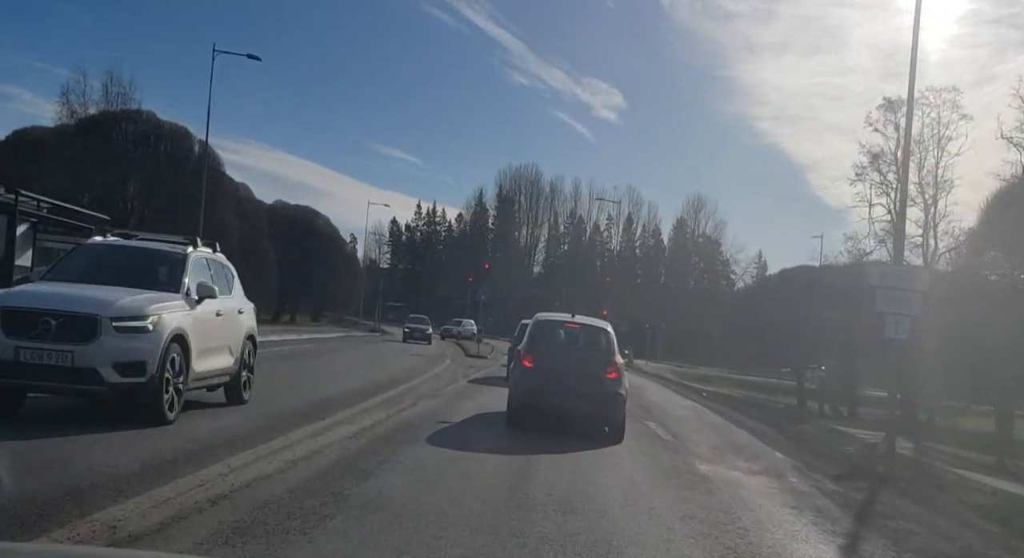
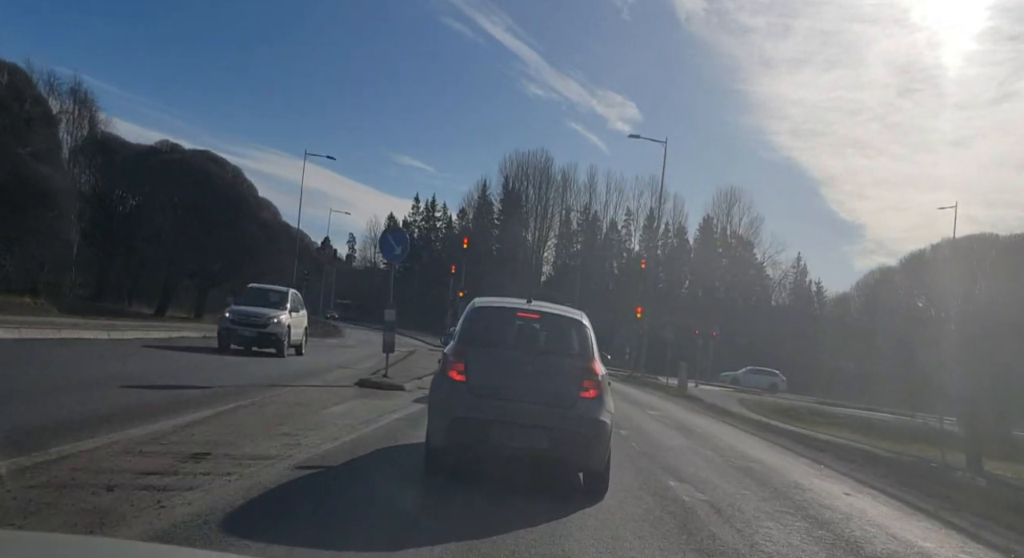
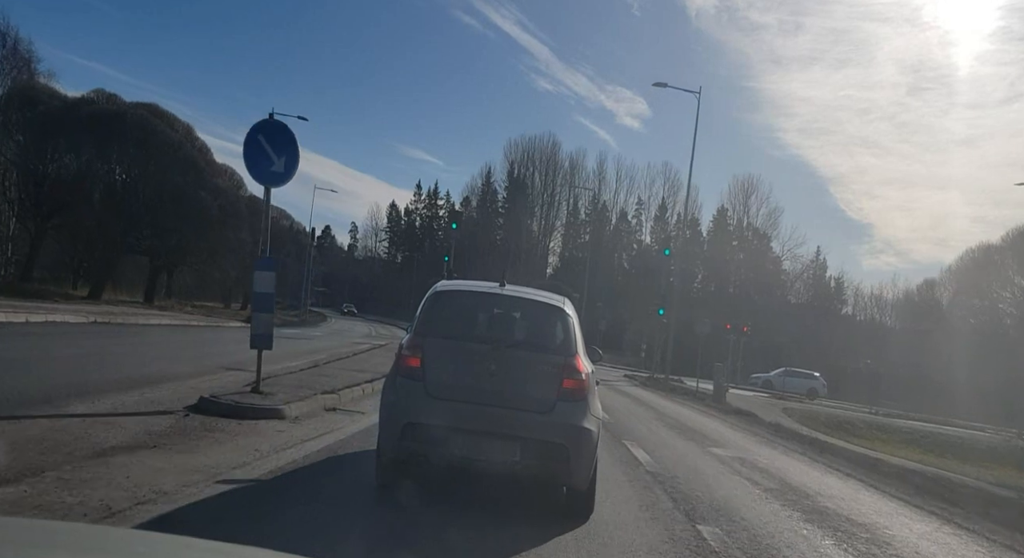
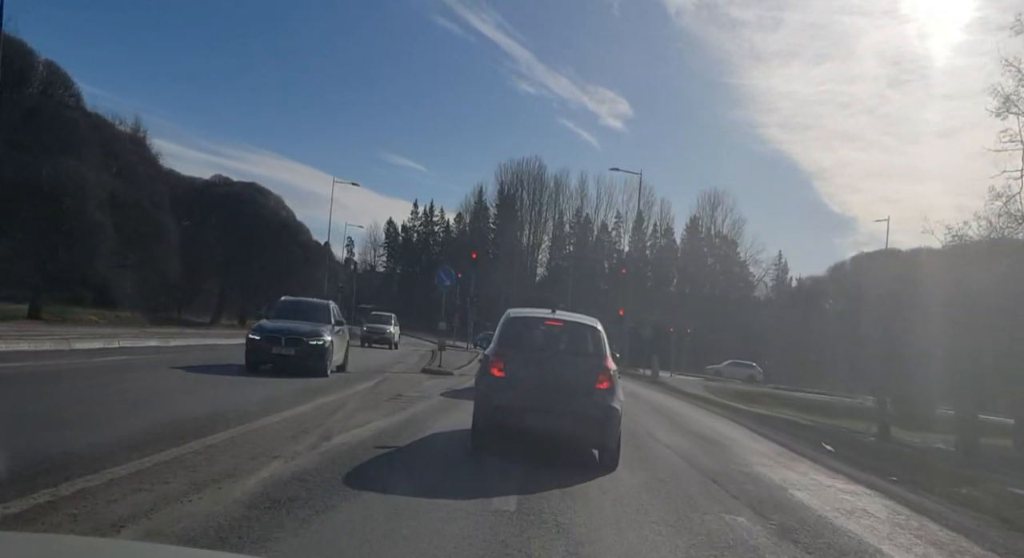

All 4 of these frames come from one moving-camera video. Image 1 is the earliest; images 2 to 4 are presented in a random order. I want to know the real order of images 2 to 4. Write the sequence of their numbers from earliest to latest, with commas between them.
4, 2, 3
